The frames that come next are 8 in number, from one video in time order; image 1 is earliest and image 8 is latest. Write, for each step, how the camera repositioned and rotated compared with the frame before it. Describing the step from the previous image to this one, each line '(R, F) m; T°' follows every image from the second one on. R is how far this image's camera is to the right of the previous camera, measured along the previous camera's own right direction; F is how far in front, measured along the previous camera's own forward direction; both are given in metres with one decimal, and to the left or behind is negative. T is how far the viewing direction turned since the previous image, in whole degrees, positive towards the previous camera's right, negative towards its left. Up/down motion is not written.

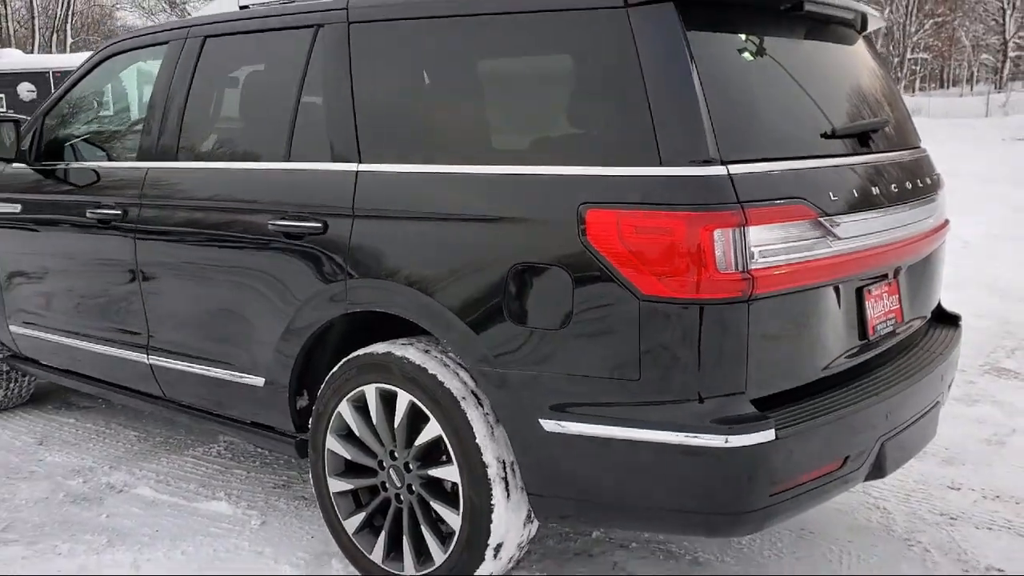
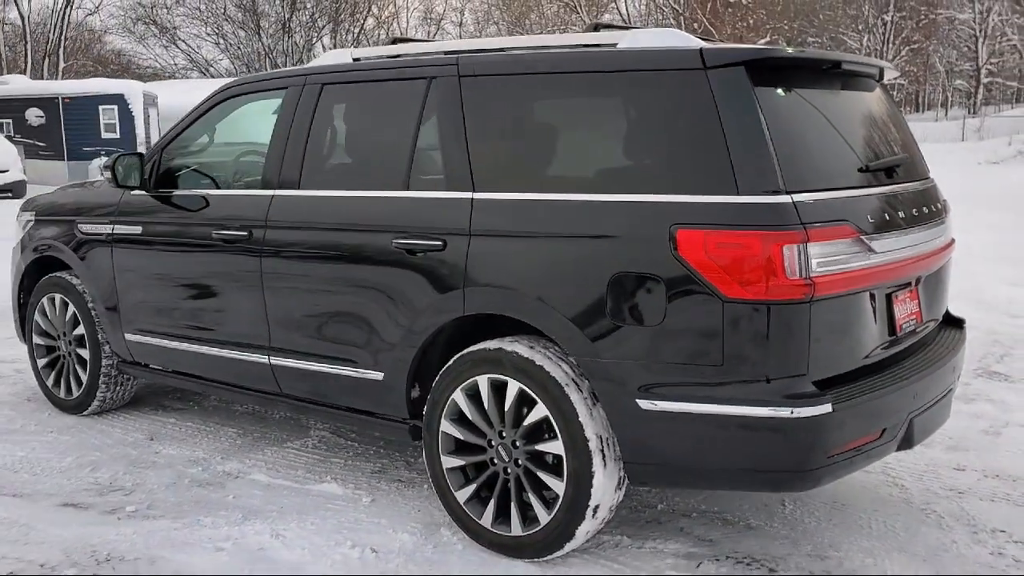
(-0.4, -0.6) m; +1°
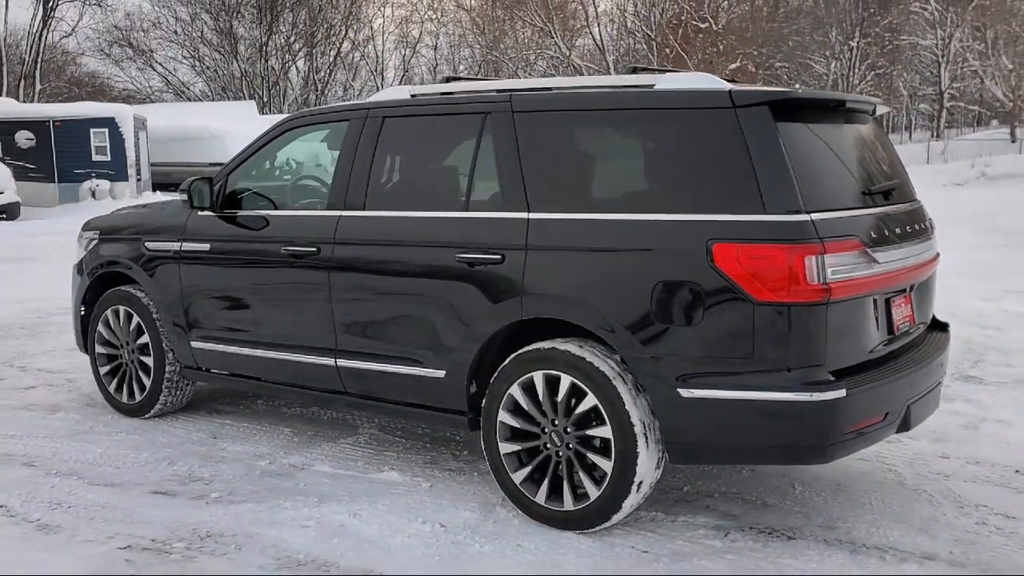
(-0.3, -0.5) m; +2°
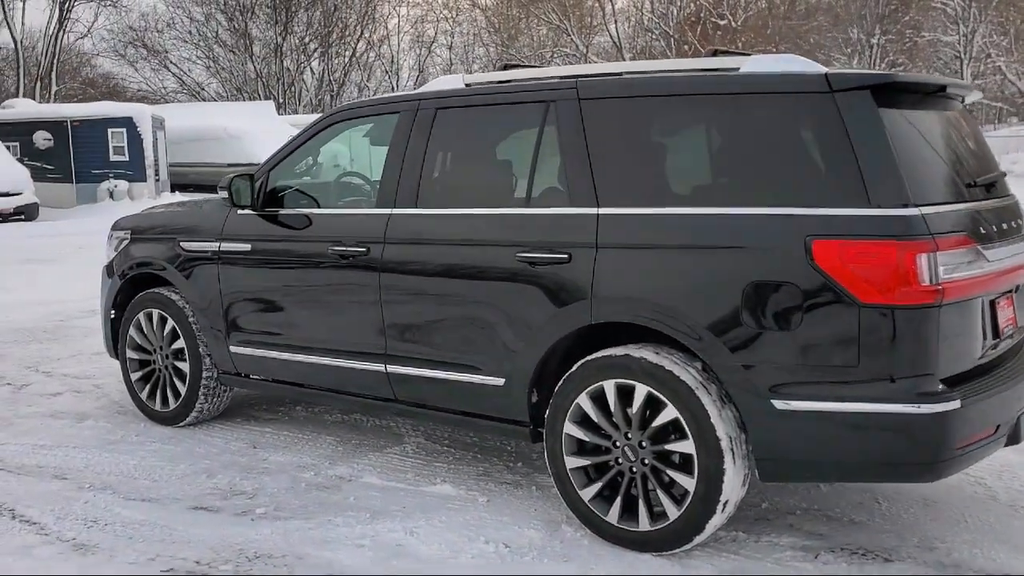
(-0.2, +0.3) m; -1°
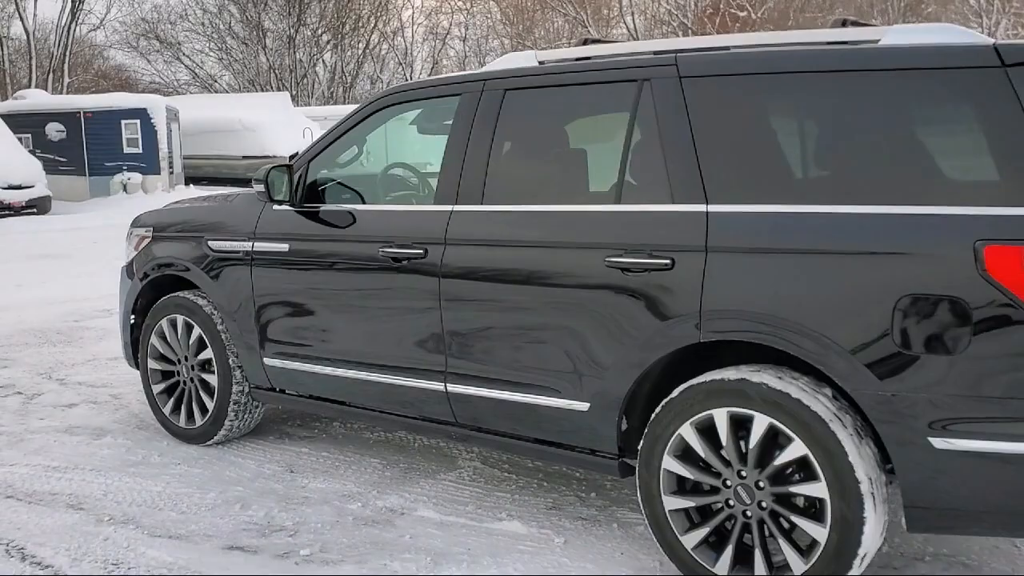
(-0.2, +0.5) m; -1°
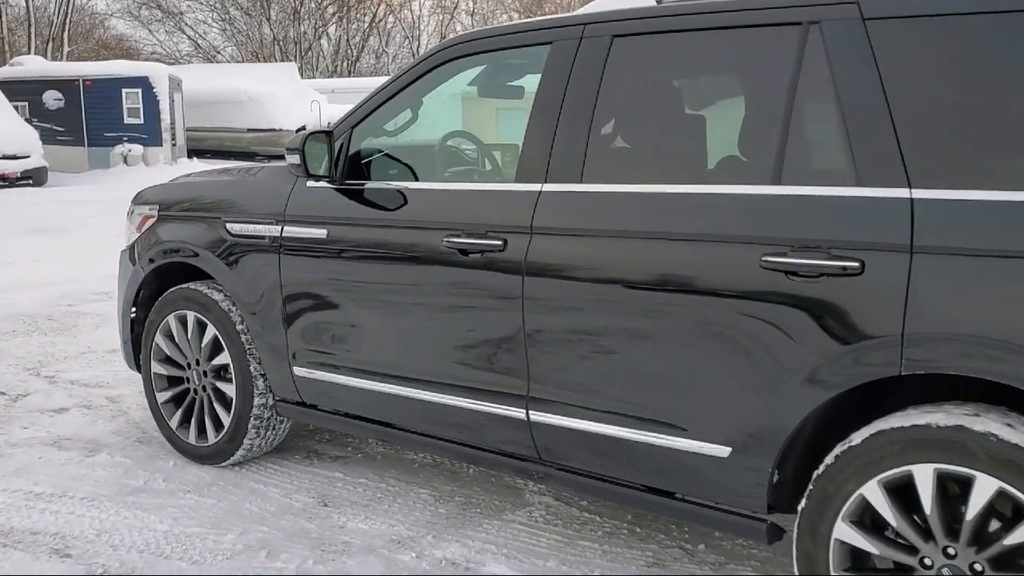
(-0.3, +0.8) m; 0°
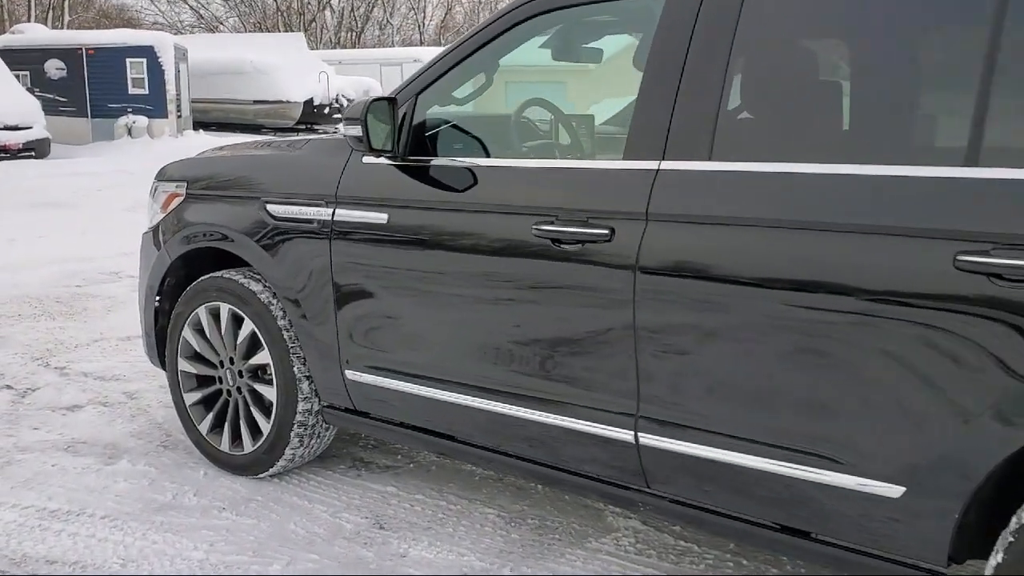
(-0.3, +0.5) m; 0°
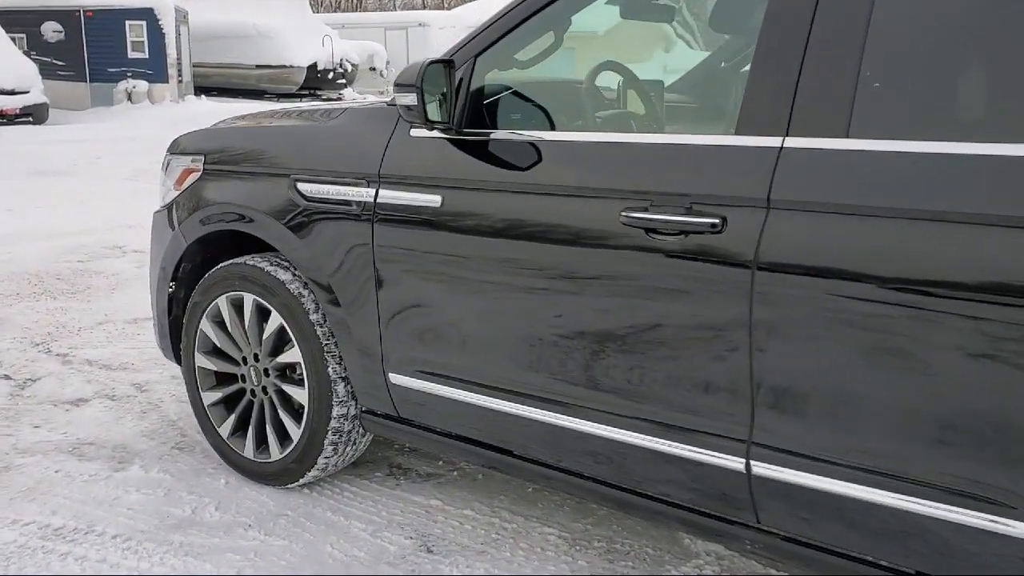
(-0.2, +0.4) m; 0°
